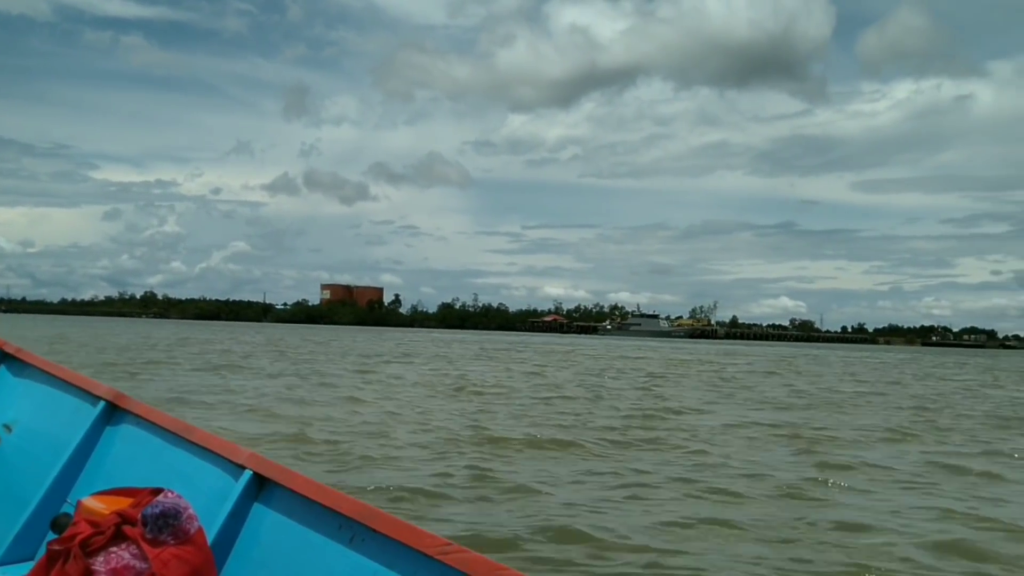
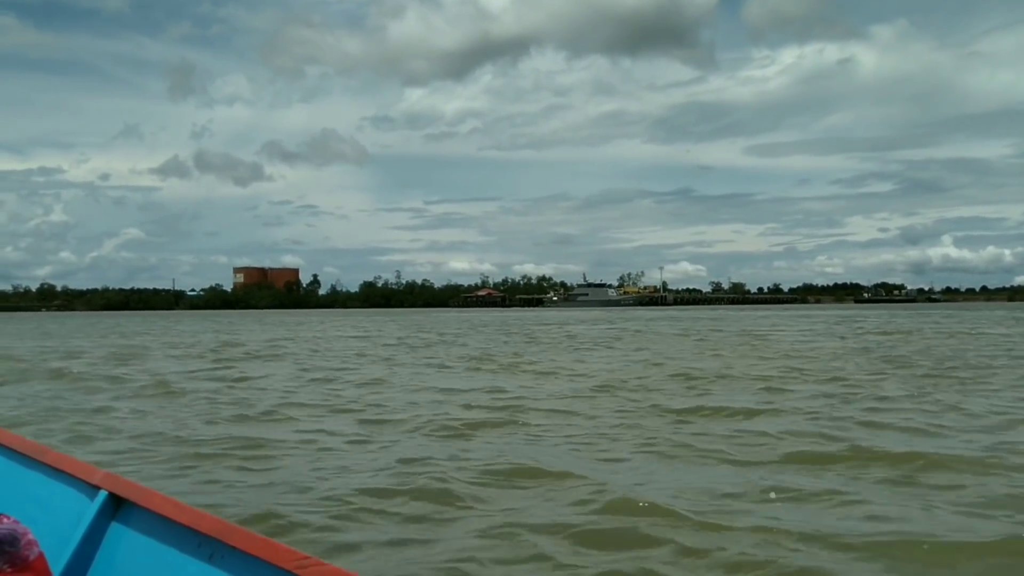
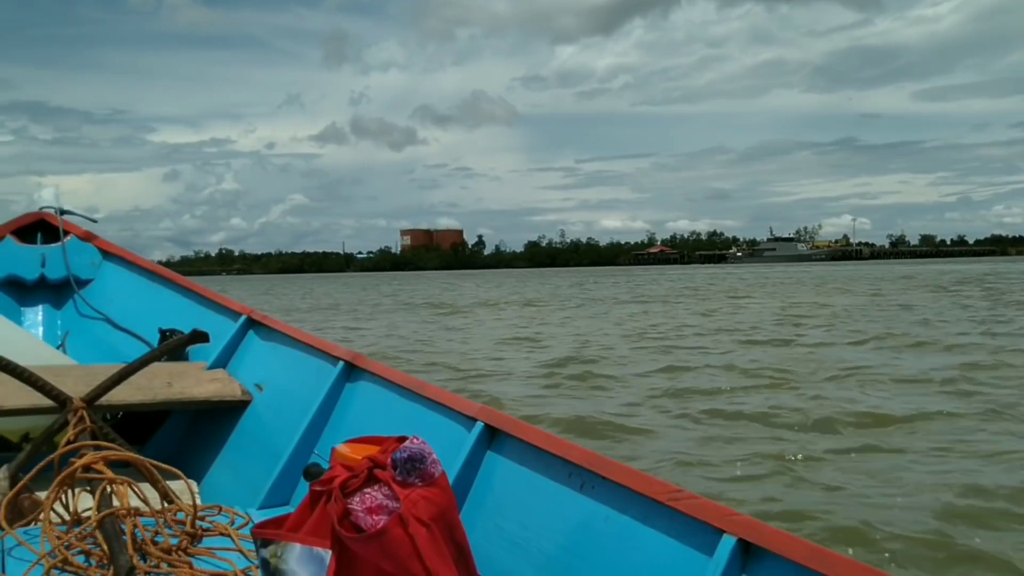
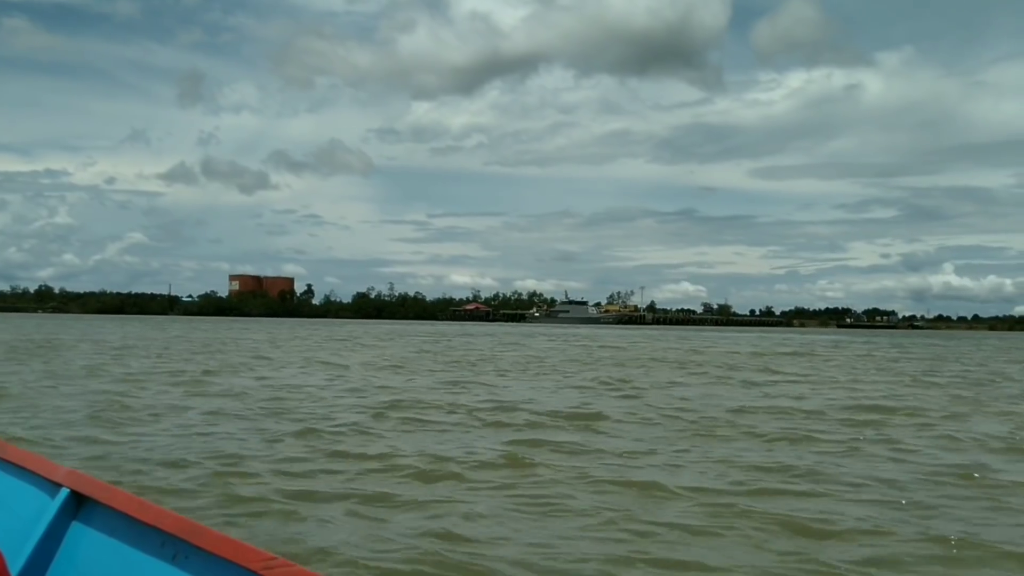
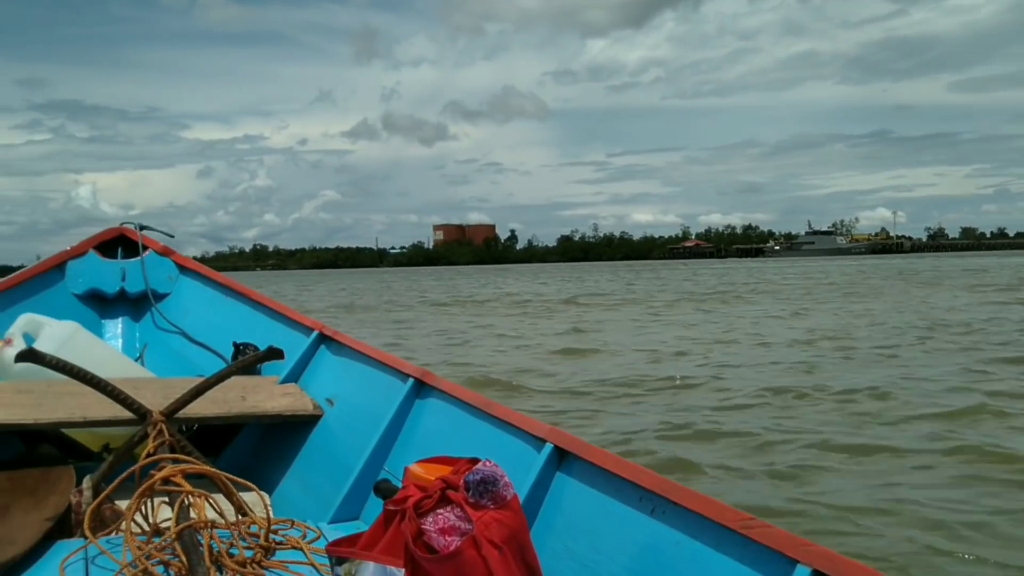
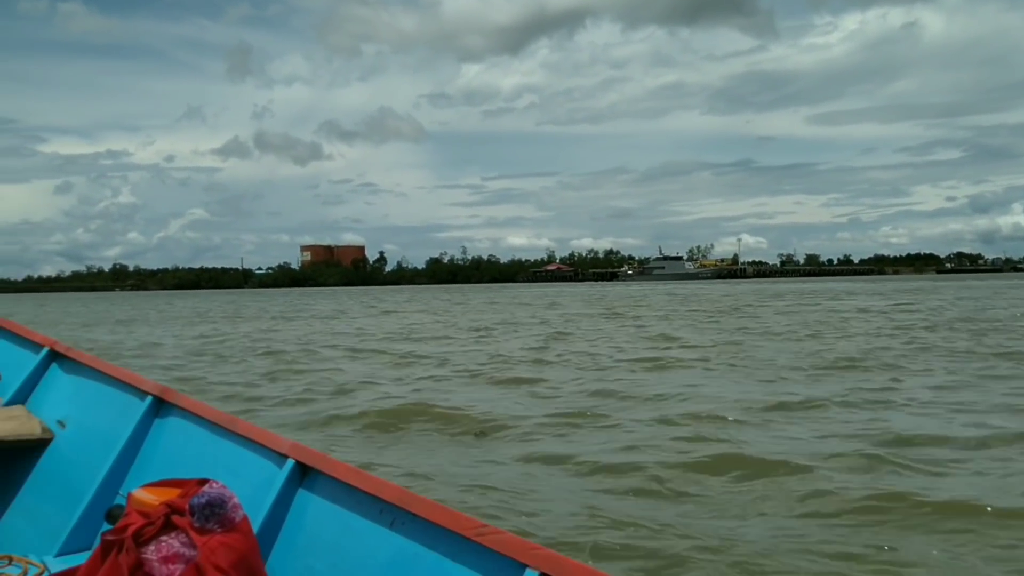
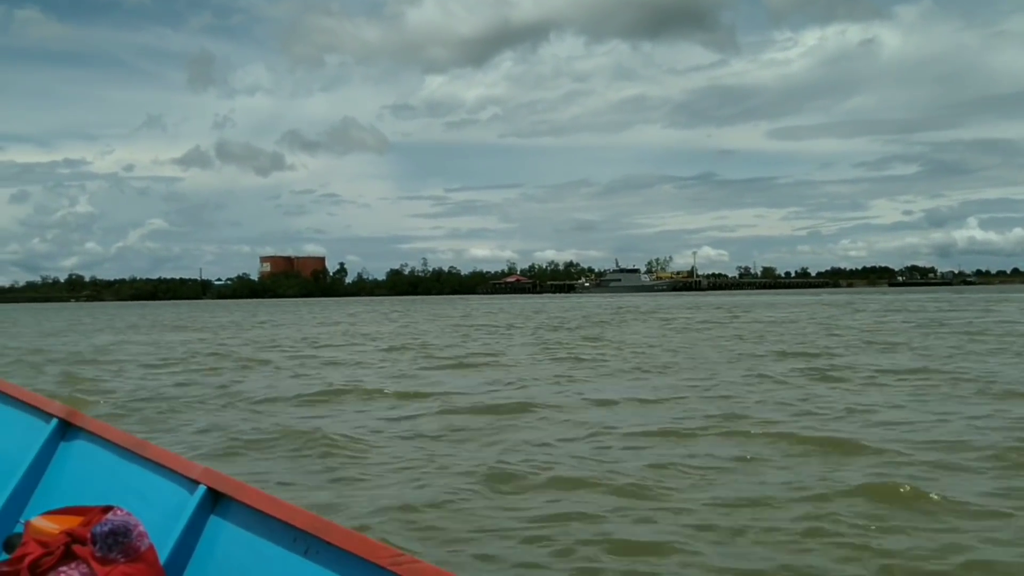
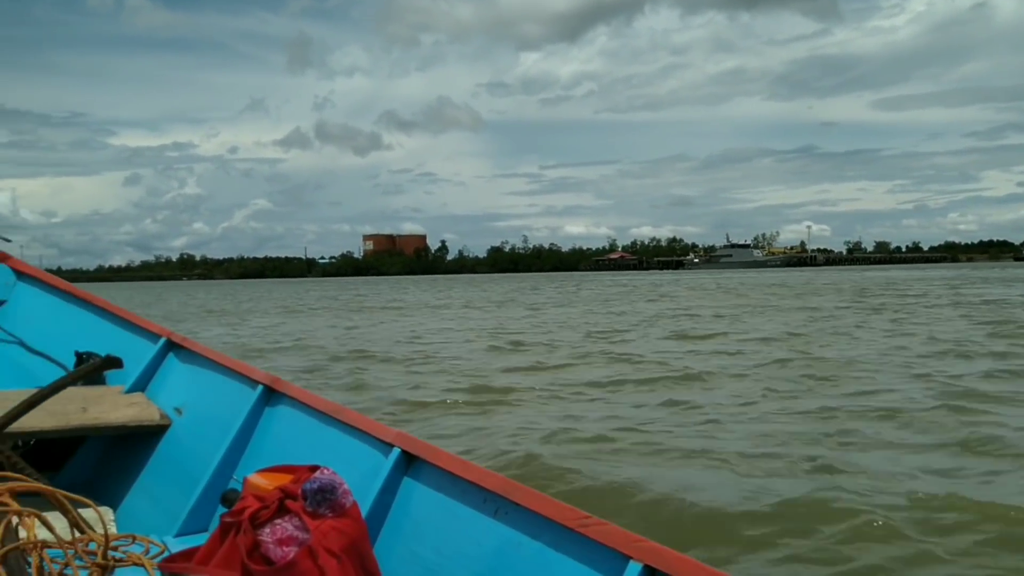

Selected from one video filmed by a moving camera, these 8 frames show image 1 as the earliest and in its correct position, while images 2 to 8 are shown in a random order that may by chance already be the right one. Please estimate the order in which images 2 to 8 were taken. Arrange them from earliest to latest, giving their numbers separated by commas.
4, 2, 7, 6, 8, 3, 5
